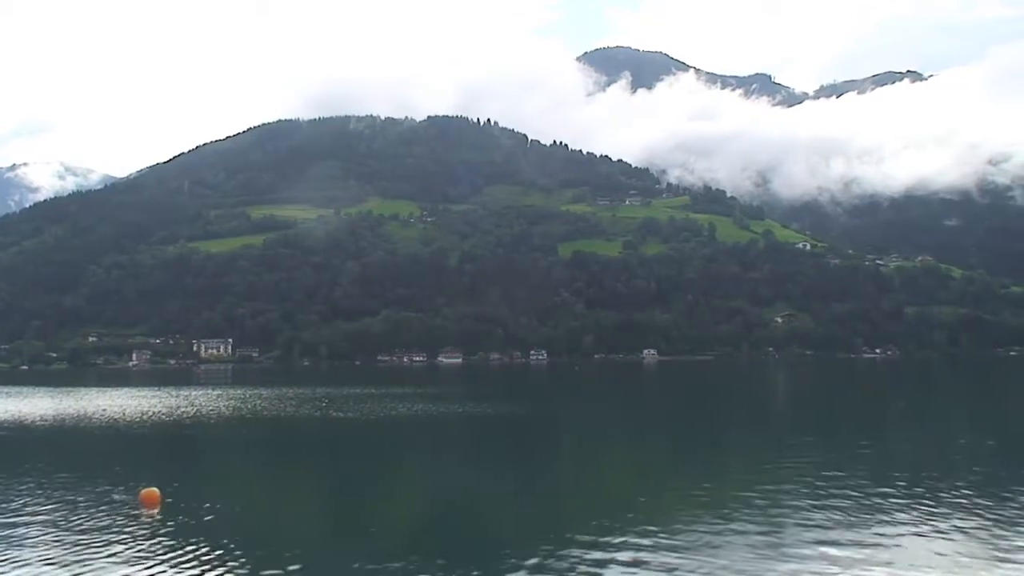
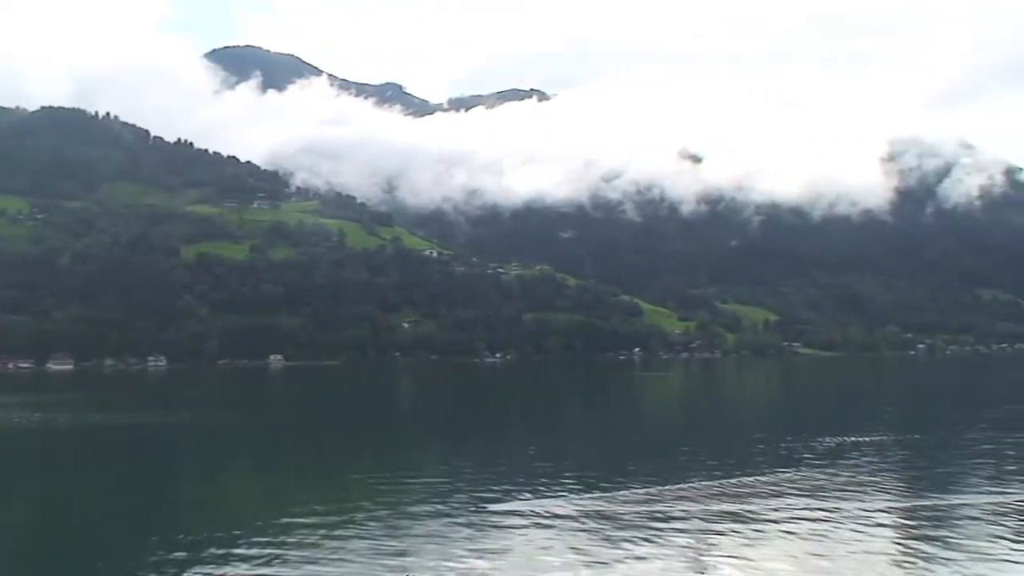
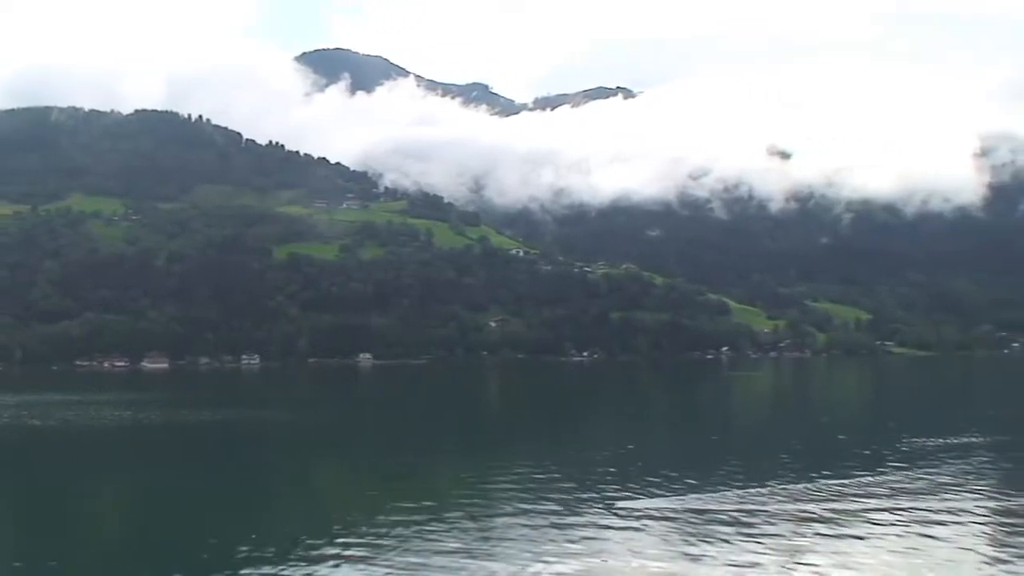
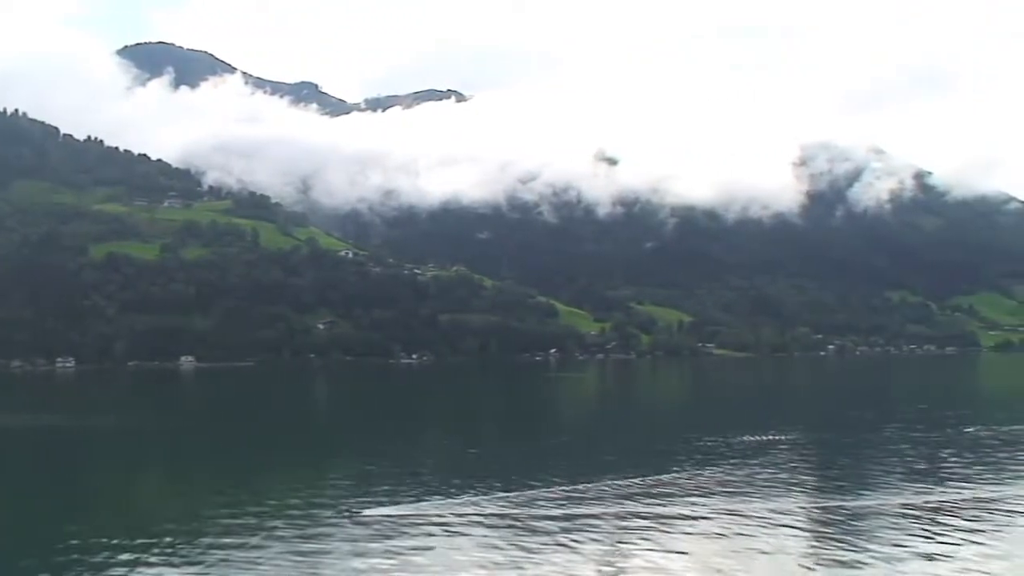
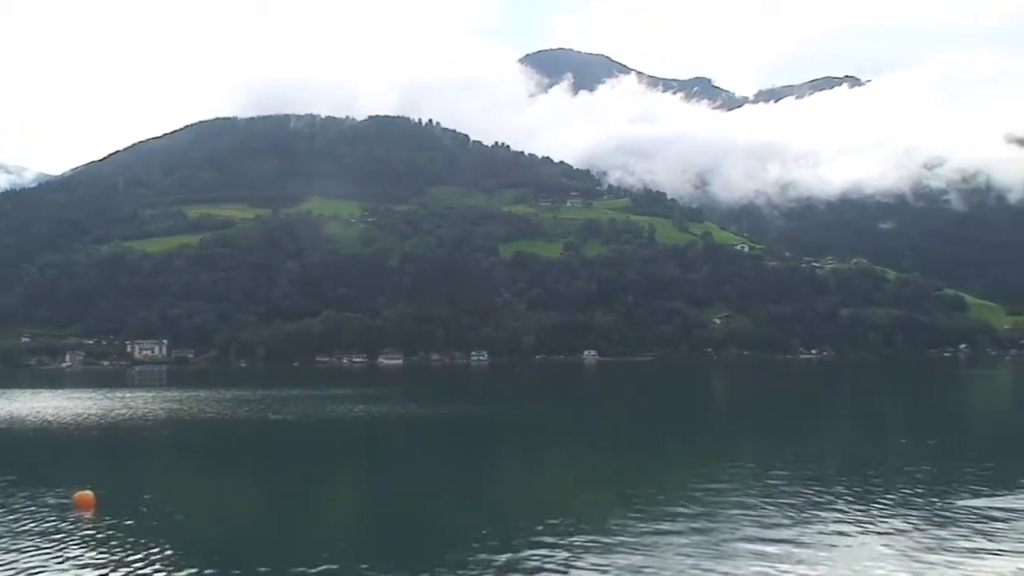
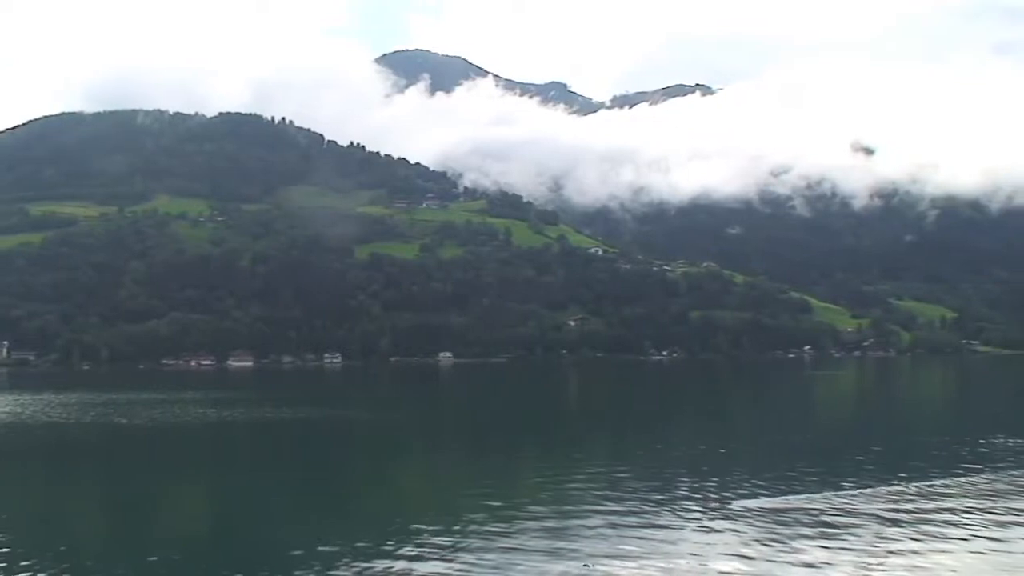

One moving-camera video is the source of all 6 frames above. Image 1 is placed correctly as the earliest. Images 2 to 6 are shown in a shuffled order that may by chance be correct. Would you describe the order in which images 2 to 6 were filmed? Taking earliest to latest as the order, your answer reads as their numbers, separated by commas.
5, 6, 3, 2, 4
